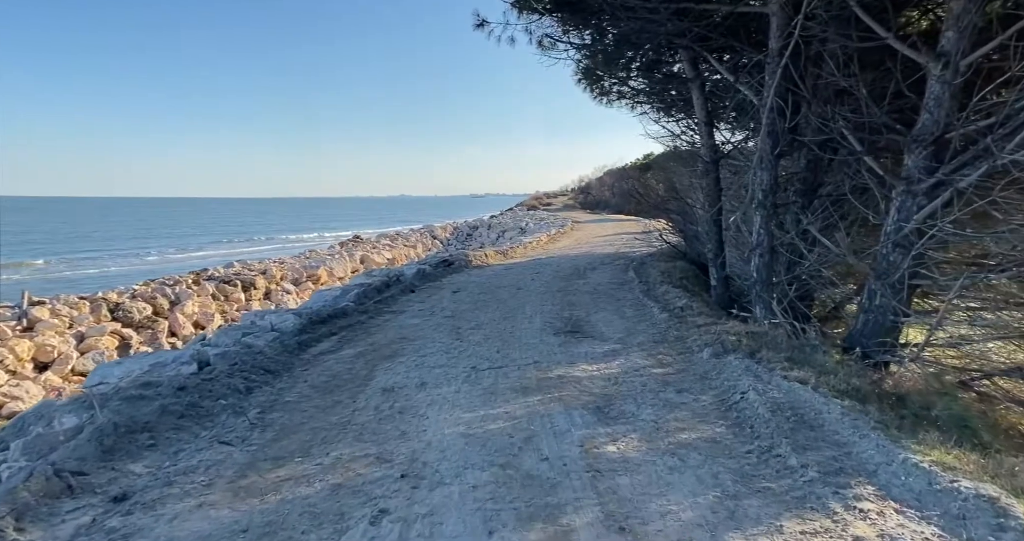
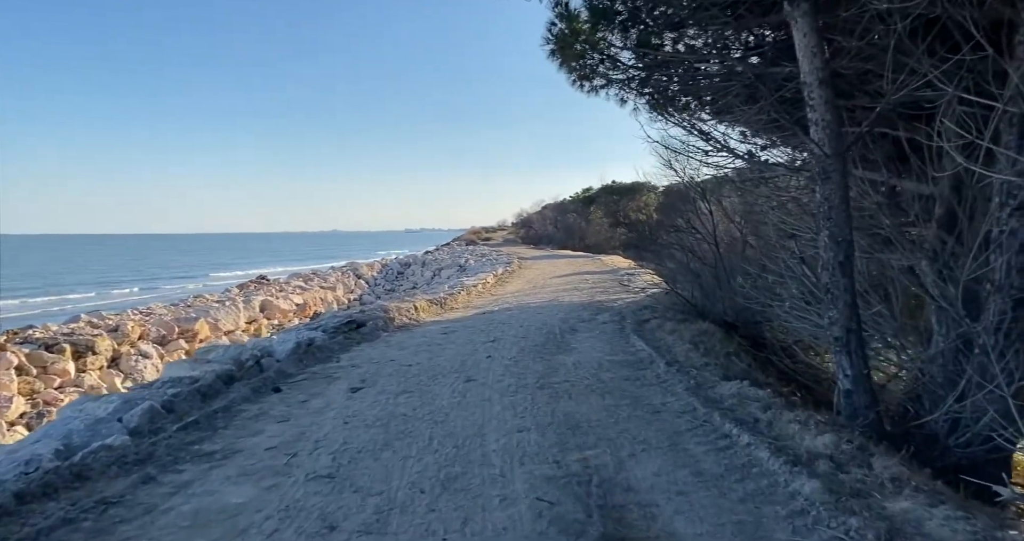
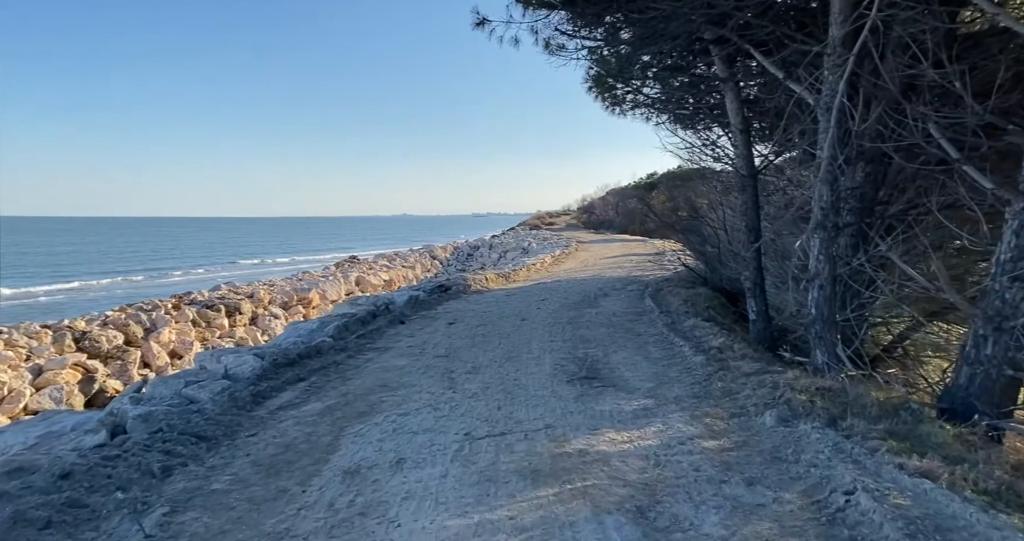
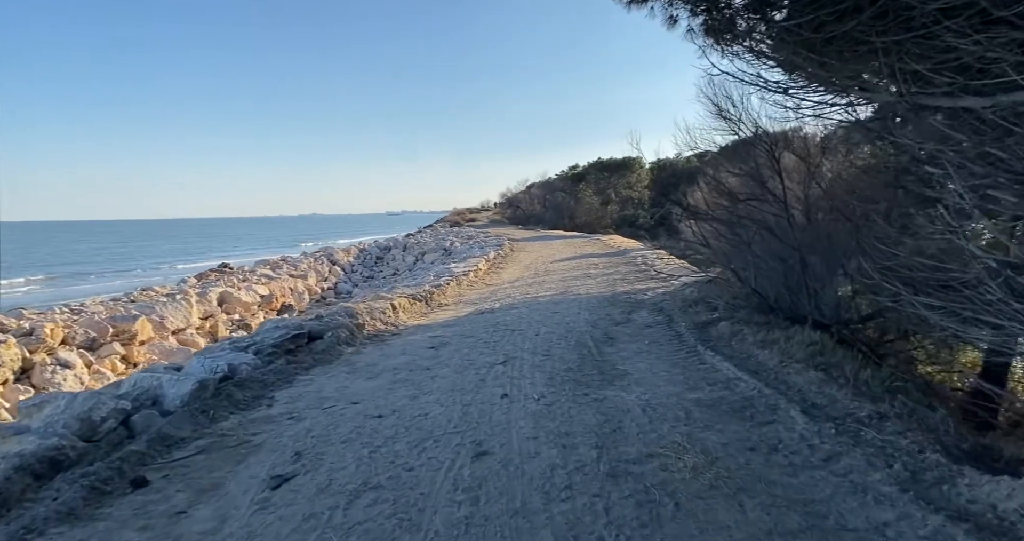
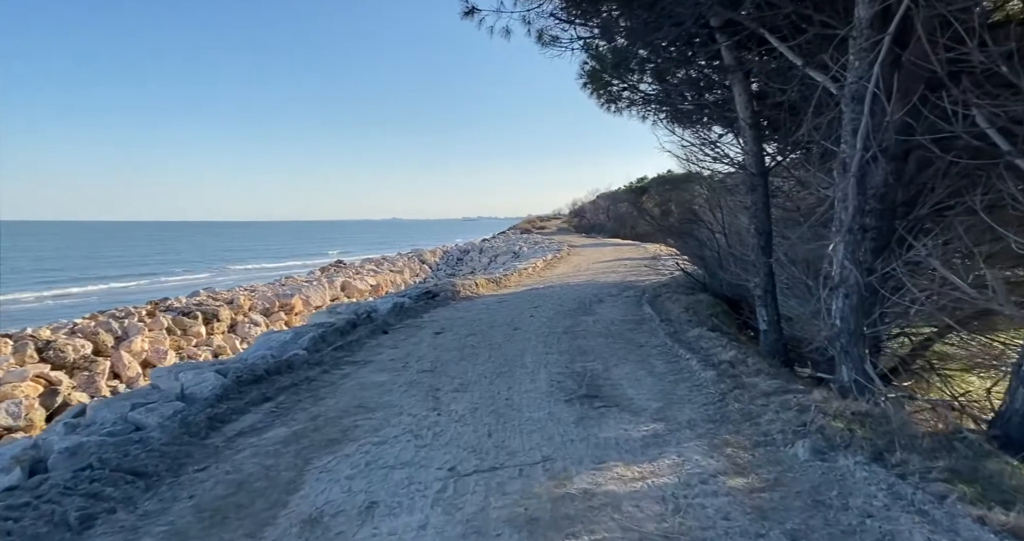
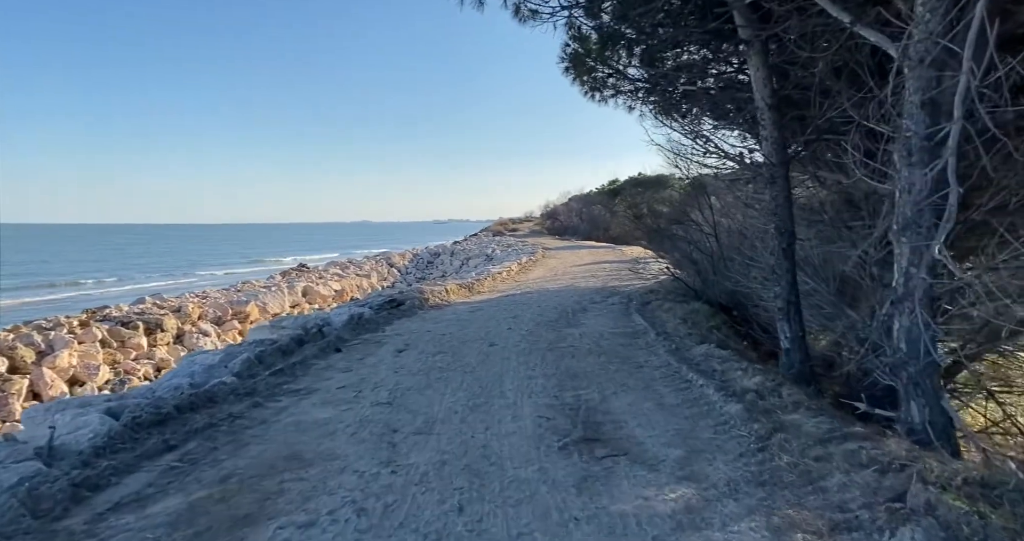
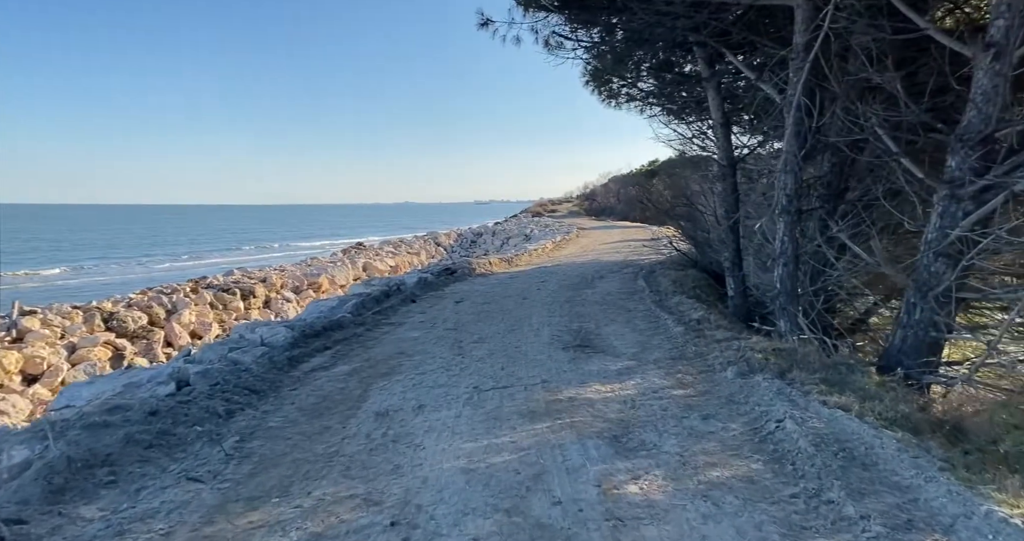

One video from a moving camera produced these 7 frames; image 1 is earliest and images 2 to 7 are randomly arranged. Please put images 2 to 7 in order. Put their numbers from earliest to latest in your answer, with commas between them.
7, 3, 5, 6, 2, 4
